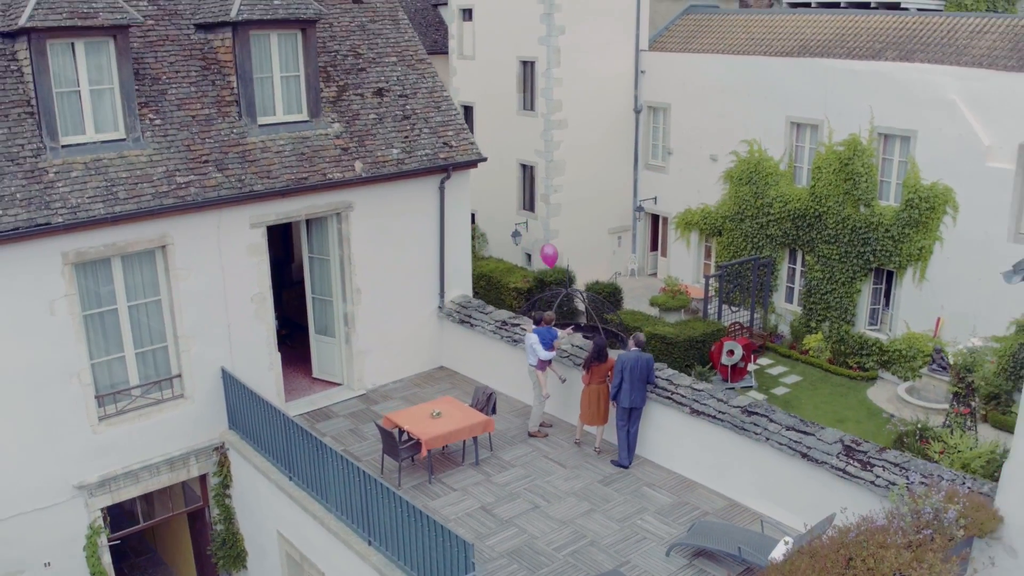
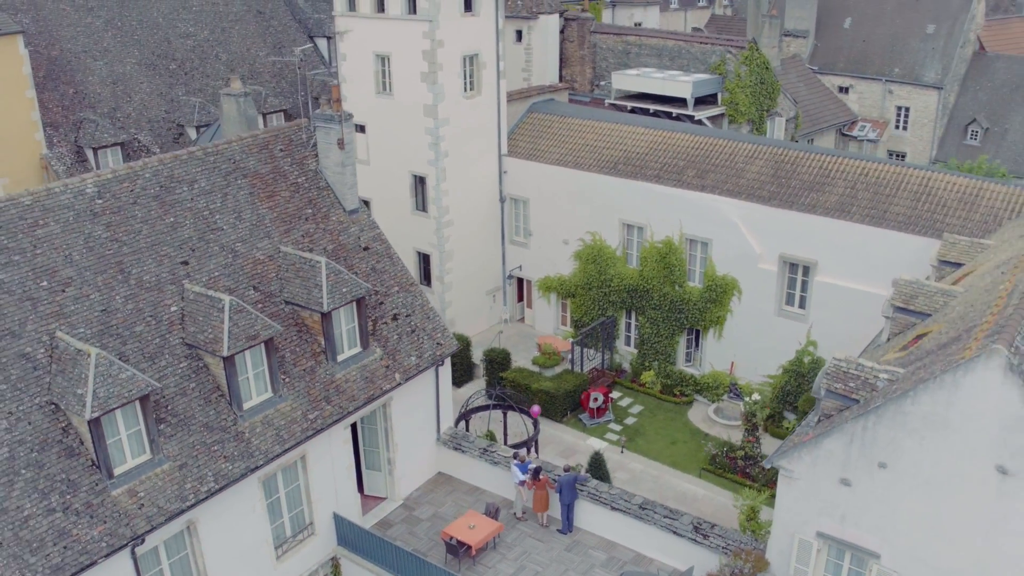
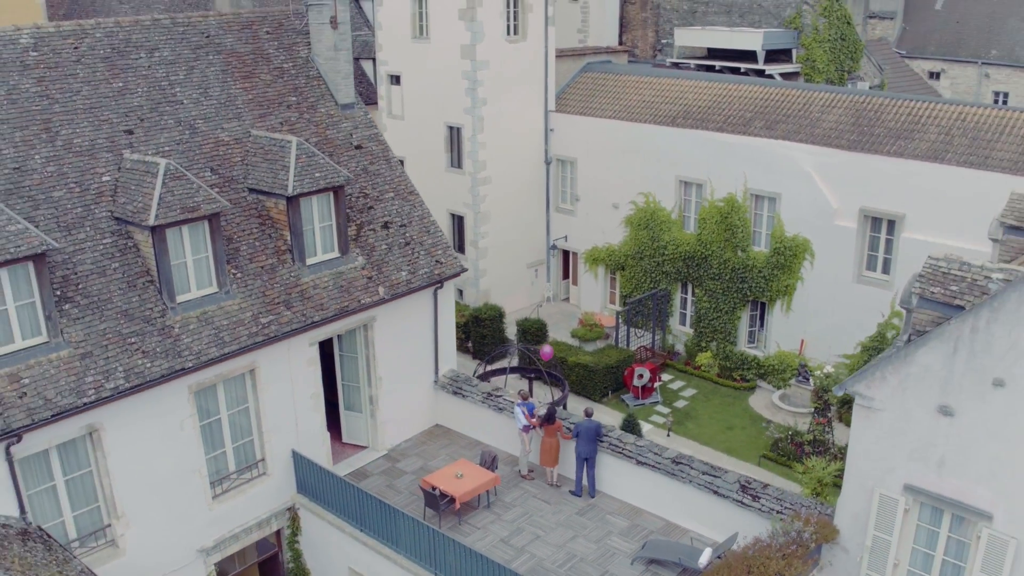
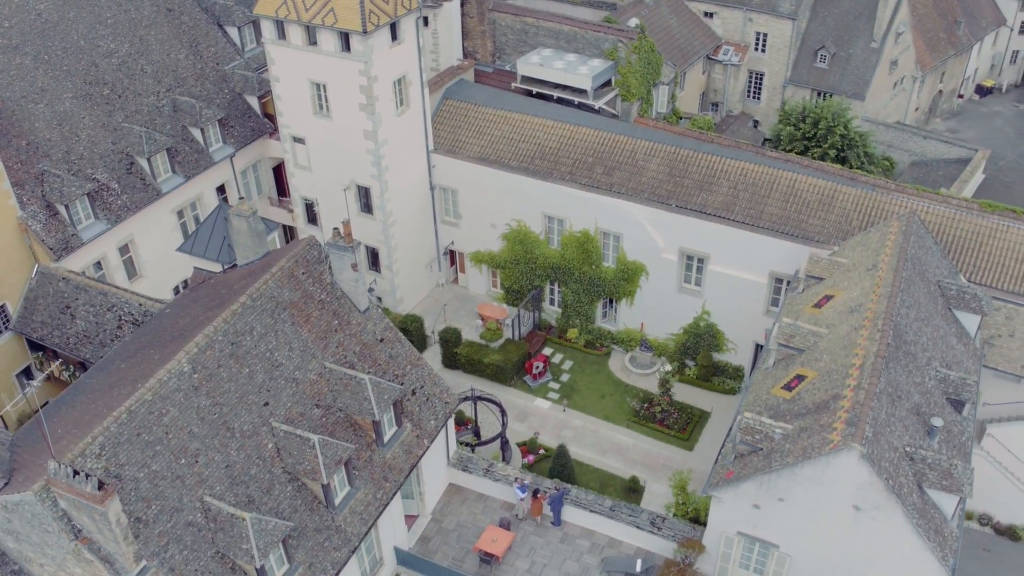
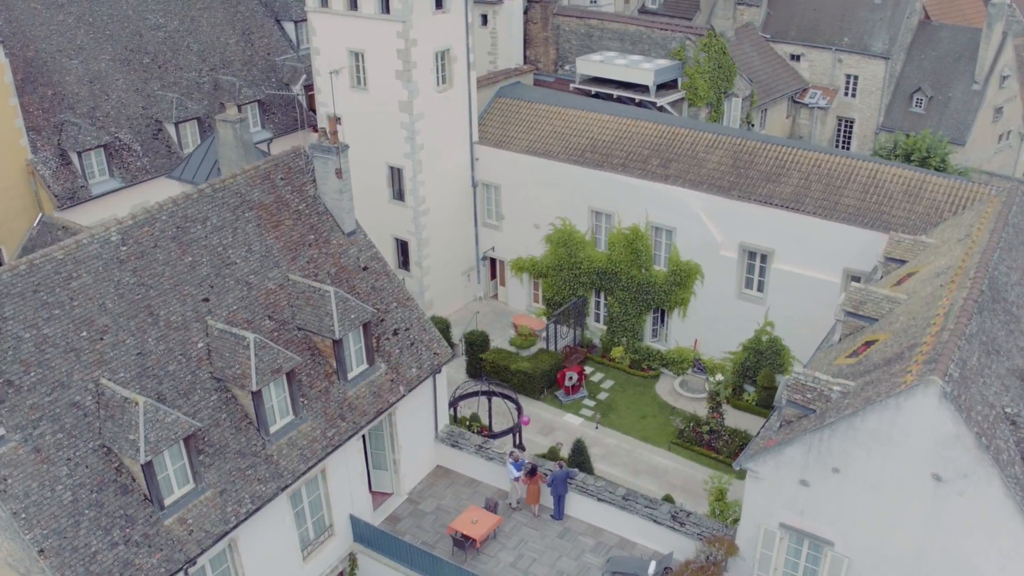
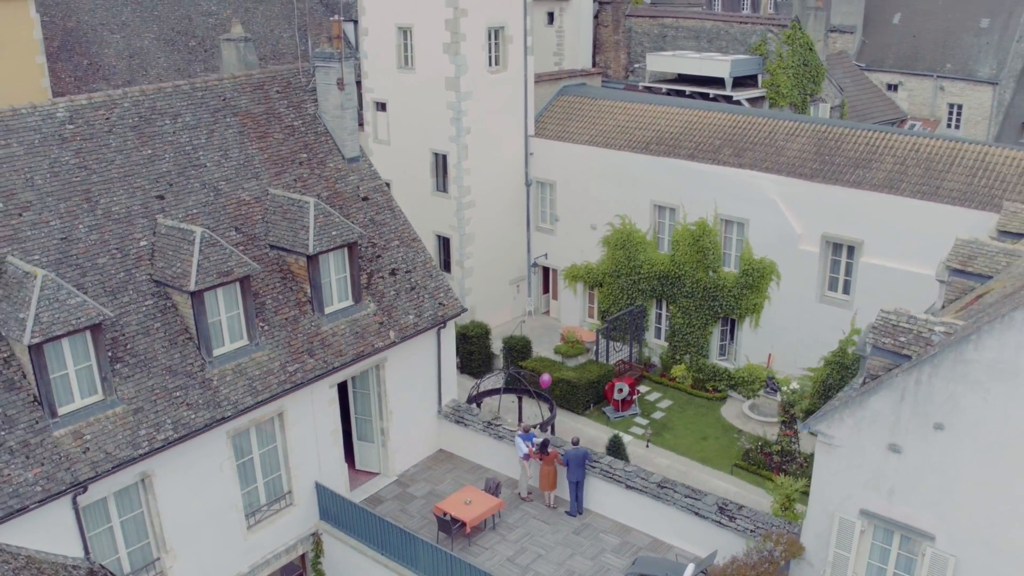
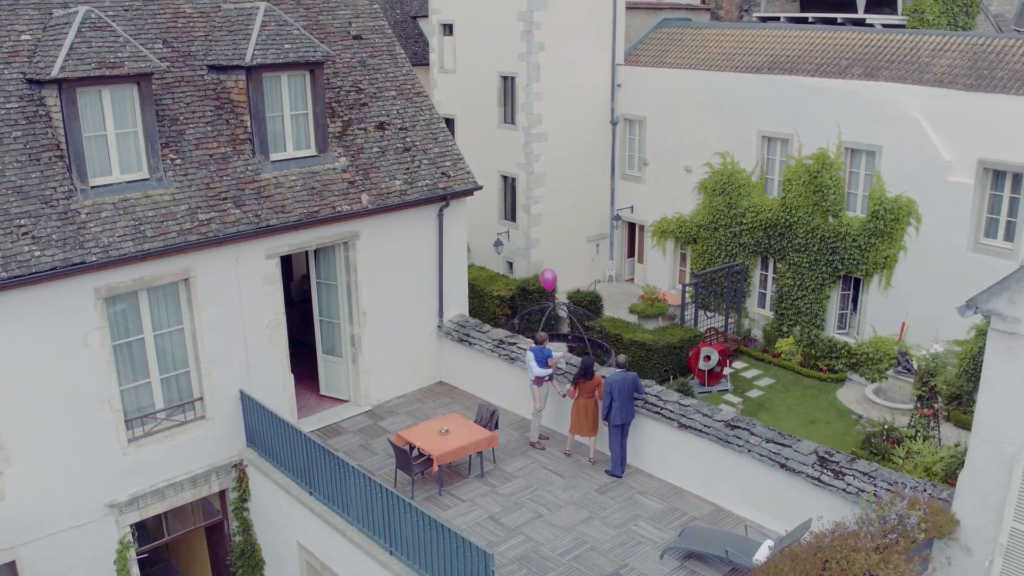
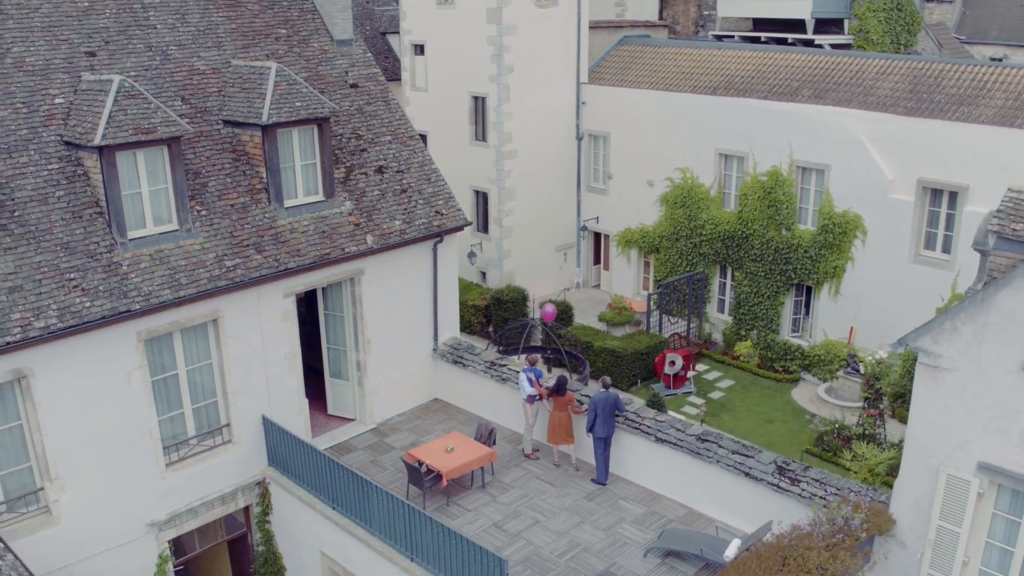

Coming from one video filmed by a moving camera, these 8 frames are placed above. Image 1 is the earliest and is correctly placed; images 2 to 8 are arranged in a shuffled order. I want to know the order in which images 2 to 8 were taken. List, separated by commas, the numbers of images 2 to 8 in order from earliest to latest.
7, 8, 3, 6, 2, 5, 4
